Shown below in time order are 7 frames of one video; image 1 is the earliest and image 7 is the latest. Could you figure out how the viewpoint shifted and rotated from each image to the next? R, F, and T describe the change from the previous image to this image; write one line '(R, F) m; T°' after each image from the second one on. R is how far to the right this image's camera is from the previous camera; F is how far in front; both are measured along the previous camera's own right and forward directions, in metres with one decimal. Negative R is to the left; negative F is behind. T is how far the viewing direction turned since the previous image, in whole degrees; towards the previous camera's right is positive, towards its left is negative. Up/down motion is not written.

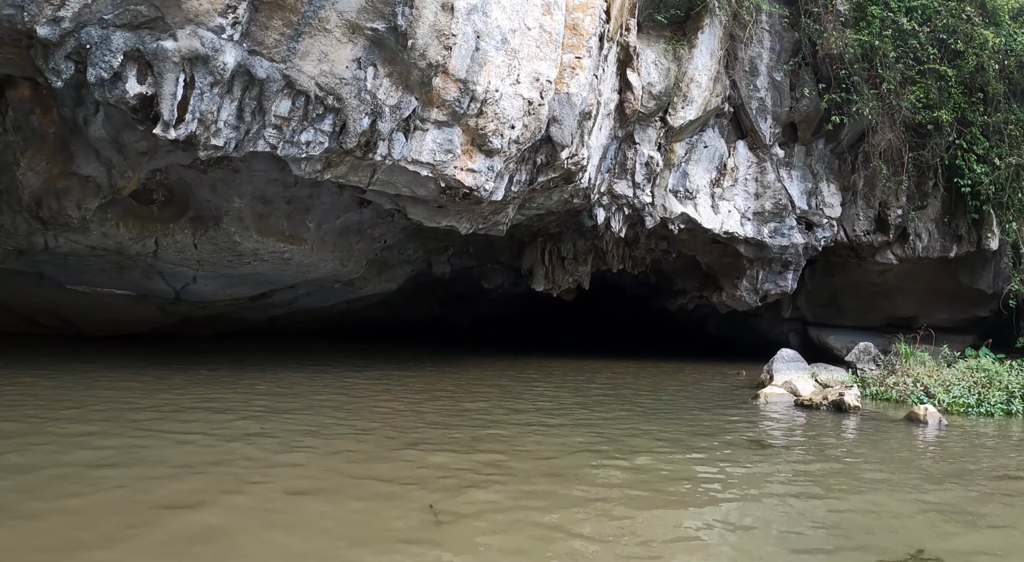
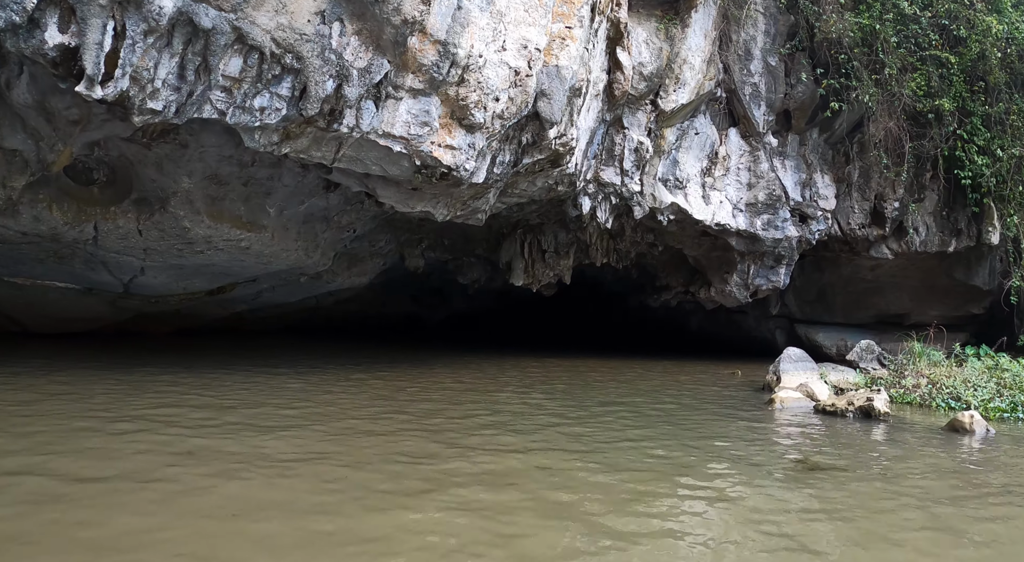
(-0.1, +0.7) m; +2°
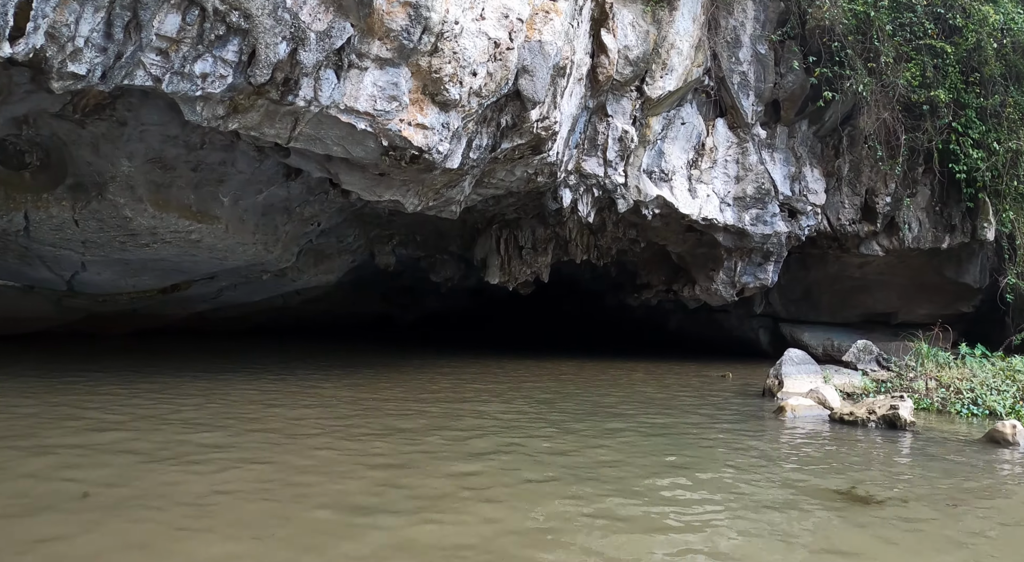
(0.0, +0.6) m; +2°
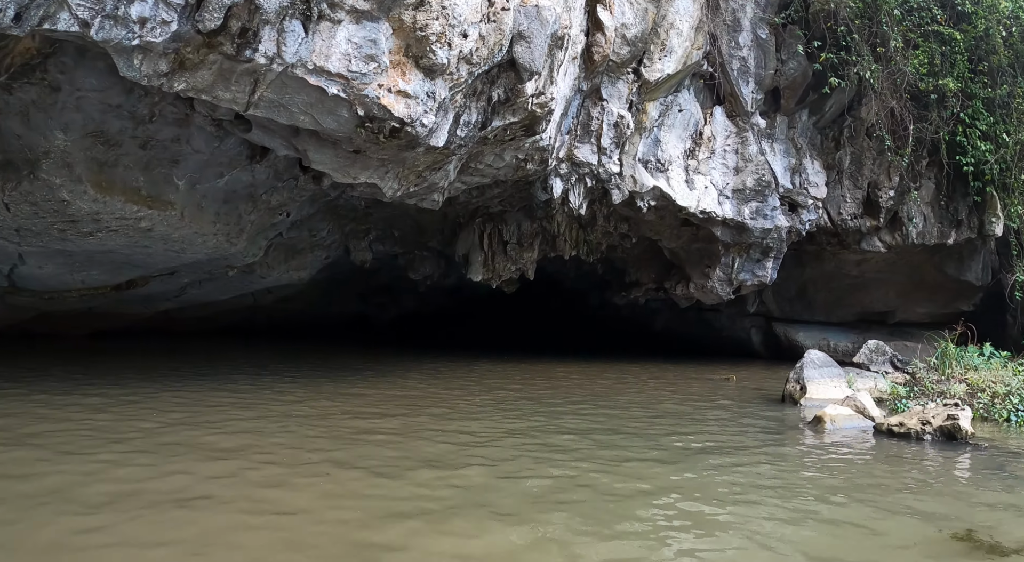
(-0.1, +0.7) m; +2°
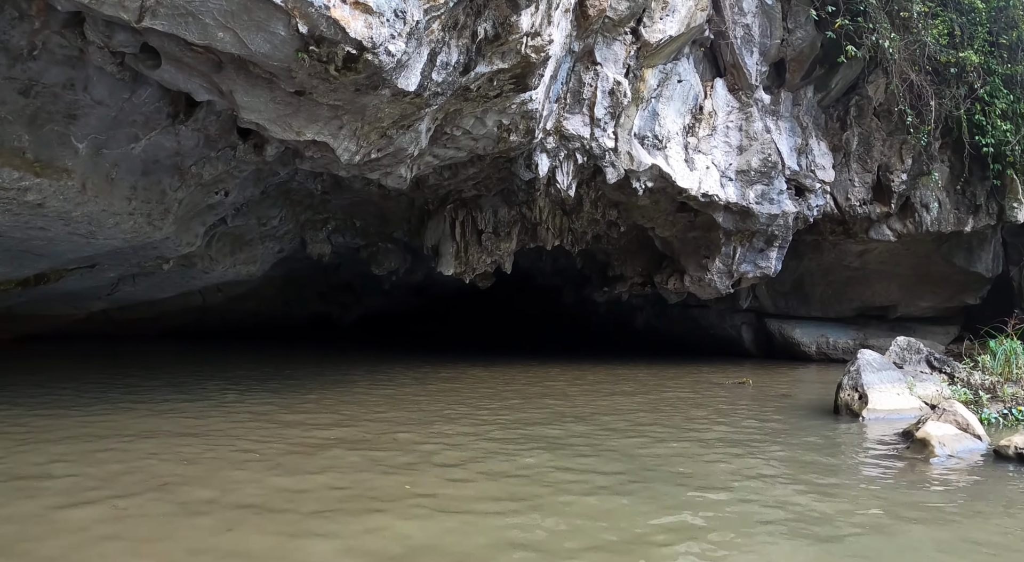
(-0.2, +1.2) m; +3°
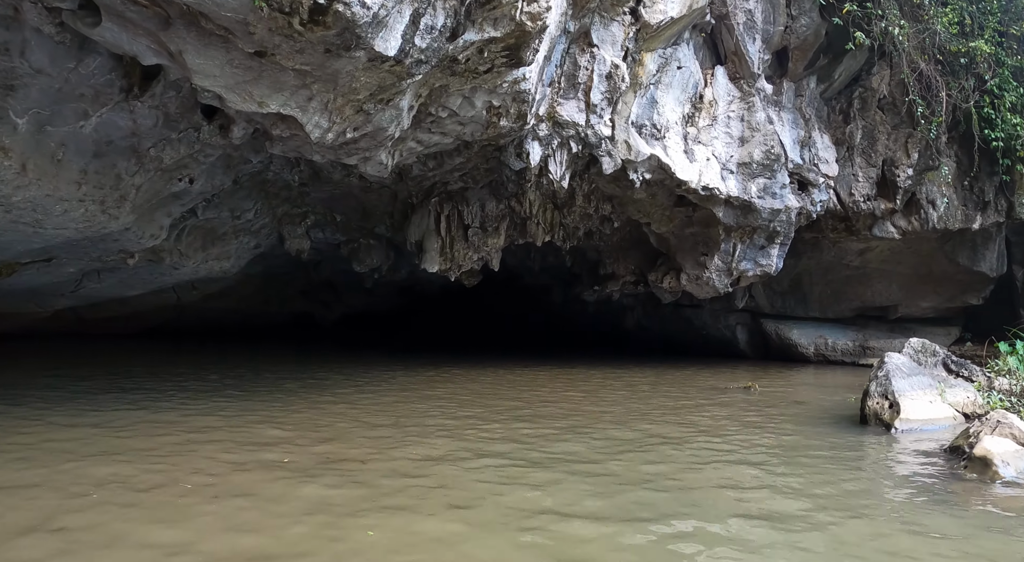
(0.0, +0.5) m; +1°
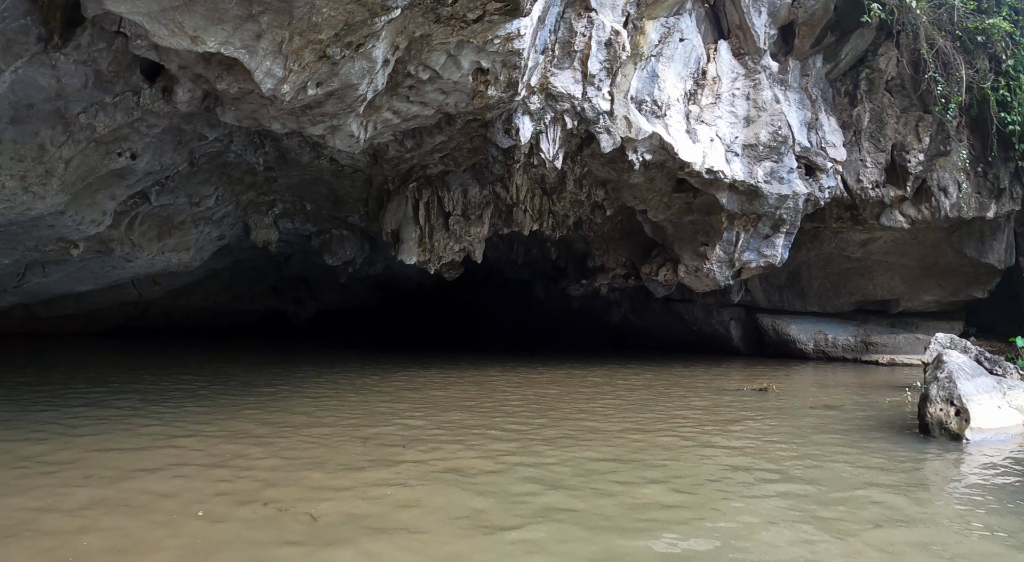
(-0.1, +0.7) m; +2°
